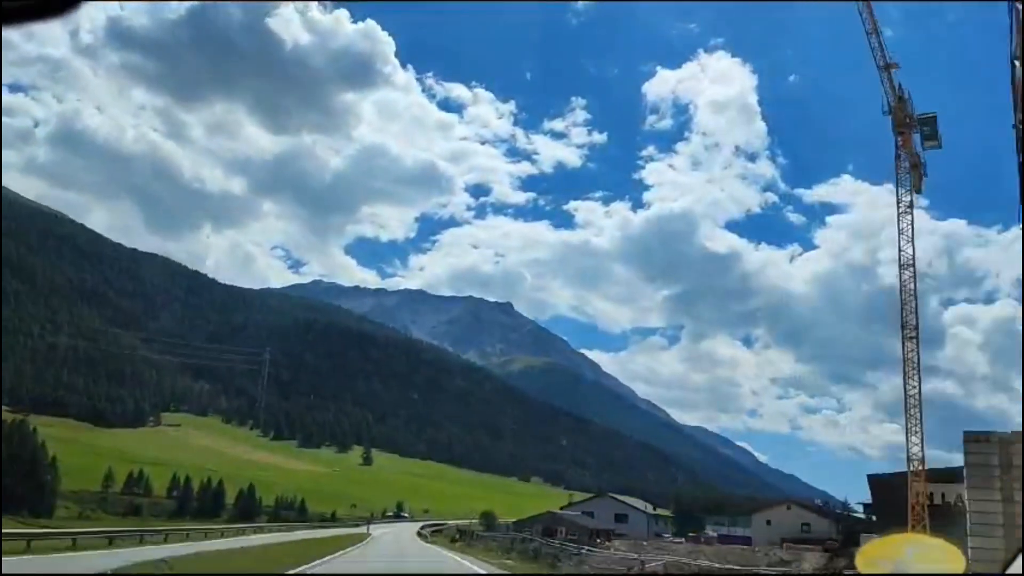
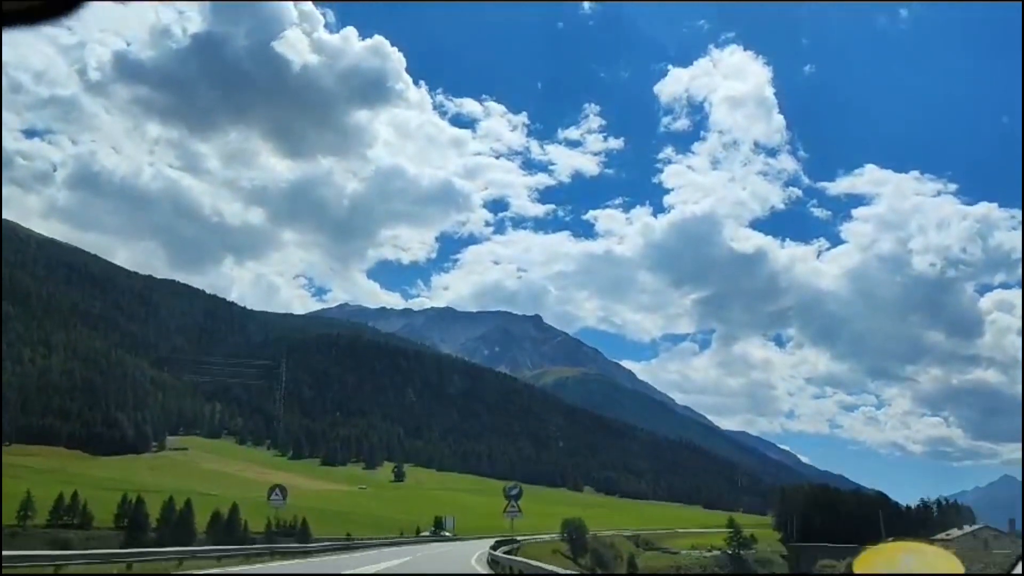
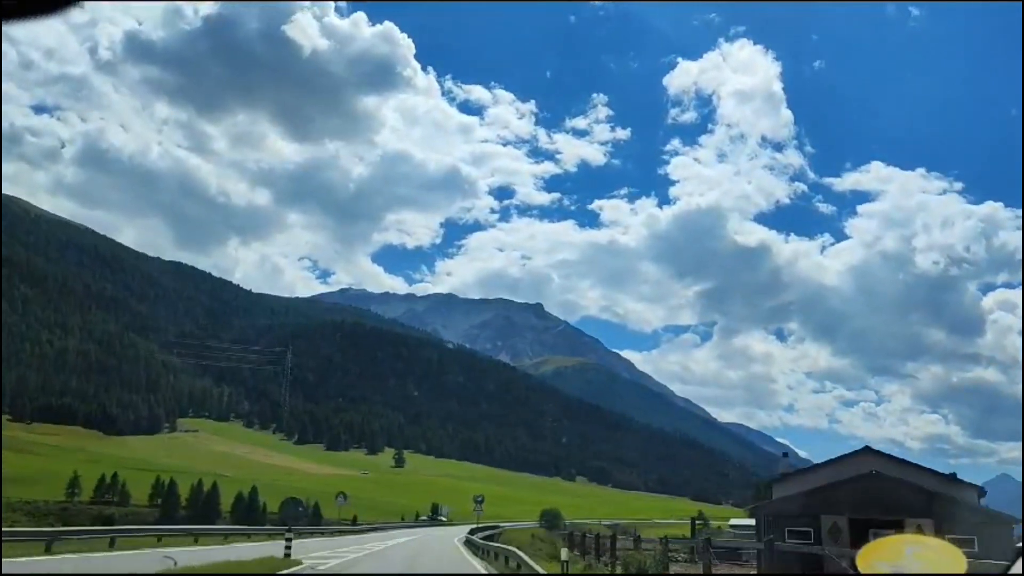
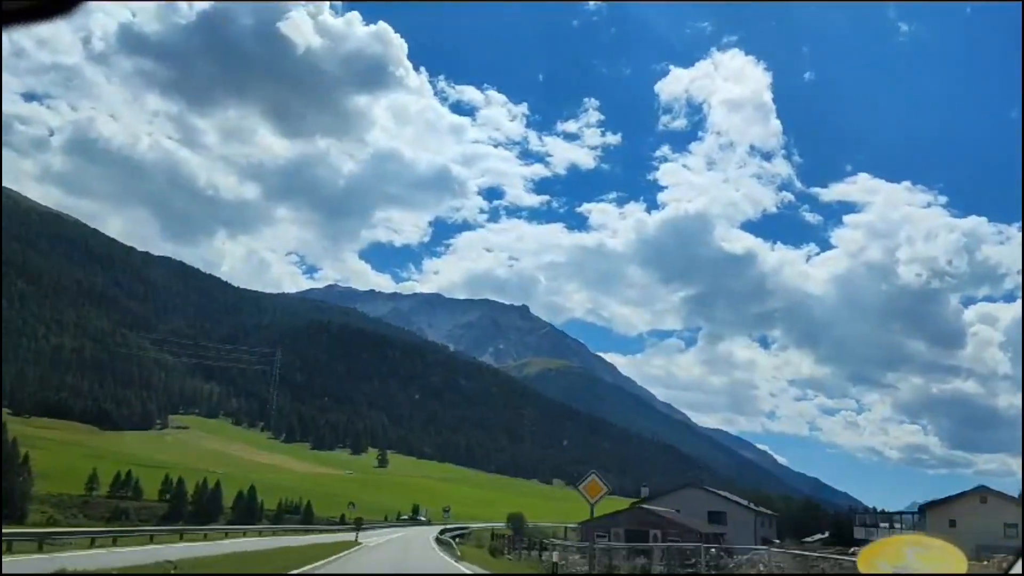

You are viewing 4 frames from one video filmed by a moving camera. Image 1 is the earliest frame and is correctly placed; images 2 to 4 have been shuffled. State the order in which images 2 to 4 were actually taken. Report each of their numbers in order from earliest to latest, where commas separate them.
4, 3, 2
